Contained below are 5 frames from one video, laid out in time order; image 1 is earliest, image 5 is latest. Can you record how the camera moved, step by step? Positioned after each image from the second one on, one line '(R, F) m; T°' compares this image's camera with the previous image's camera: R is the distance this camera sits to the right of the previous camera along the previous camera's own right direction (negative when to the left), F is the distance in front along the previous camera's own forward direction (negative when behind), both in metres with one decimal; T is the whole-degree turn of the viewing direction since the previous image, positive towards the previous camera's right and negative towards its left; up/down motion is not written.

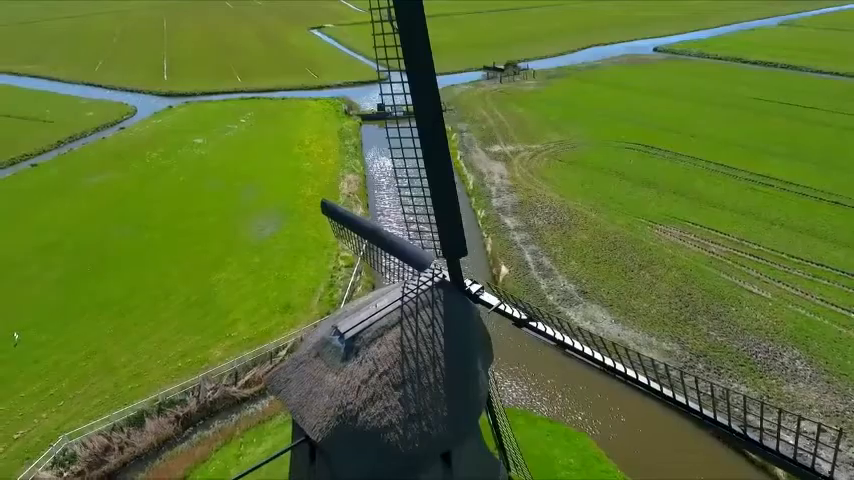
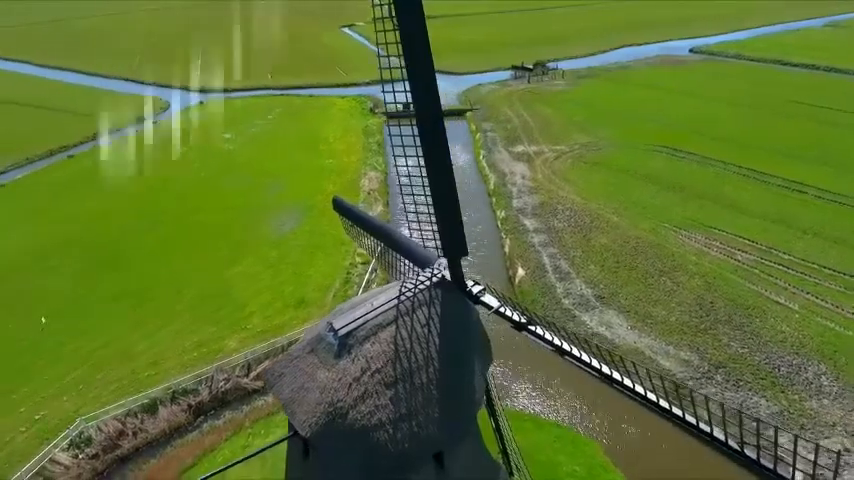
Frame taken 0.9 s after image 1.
(+0.7, 0.0) m; -4°
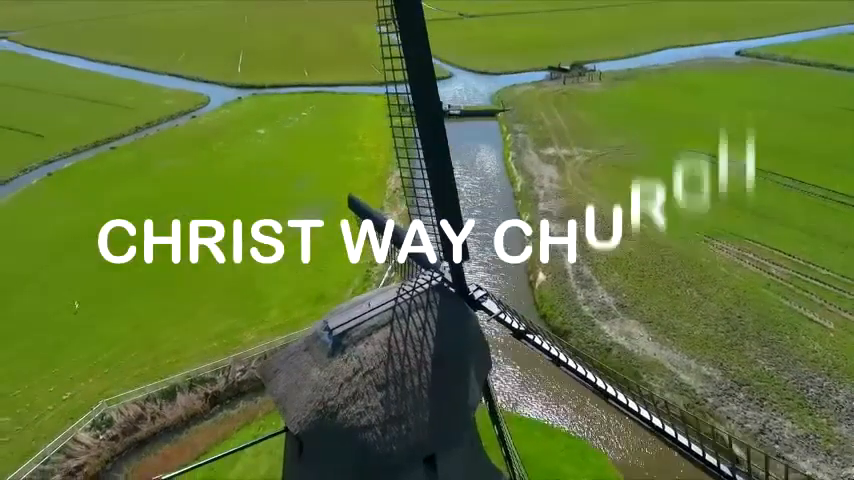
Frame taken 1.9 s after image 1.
(+0.9, 0.0) m; -4°
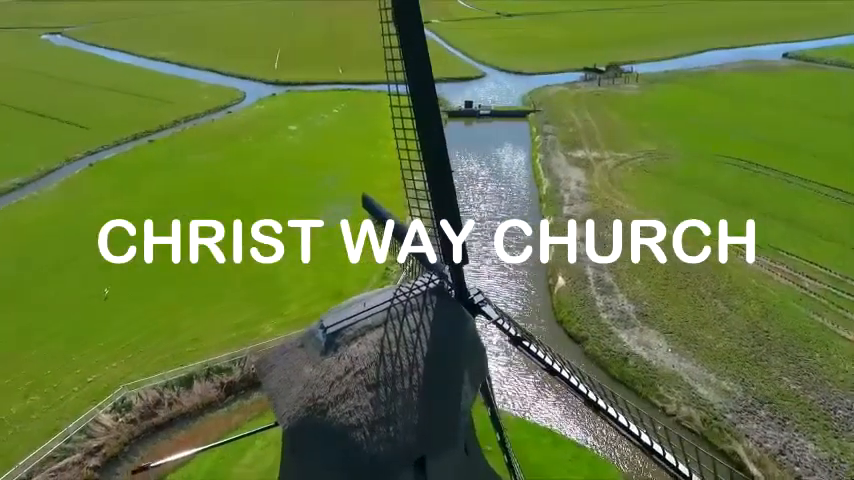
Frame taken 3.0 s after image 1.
(+0.9, +0.1) m; -4°
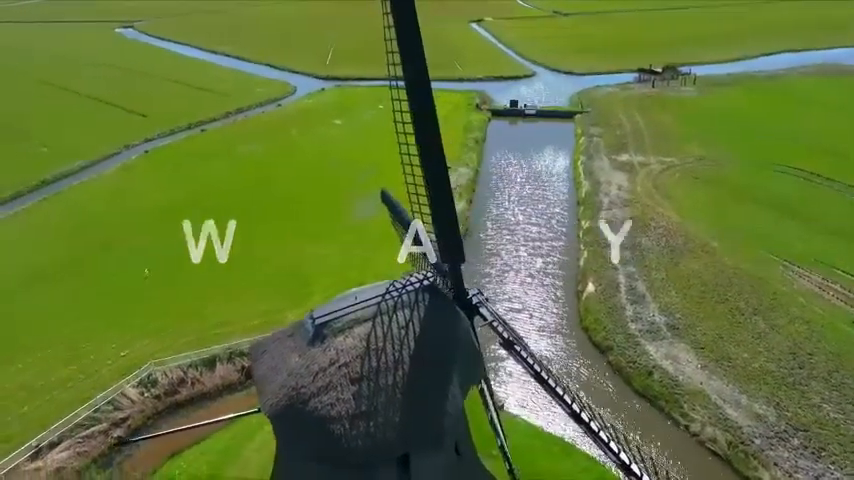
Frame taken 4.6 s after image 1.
(+1.3, +0.2) m; -6°
